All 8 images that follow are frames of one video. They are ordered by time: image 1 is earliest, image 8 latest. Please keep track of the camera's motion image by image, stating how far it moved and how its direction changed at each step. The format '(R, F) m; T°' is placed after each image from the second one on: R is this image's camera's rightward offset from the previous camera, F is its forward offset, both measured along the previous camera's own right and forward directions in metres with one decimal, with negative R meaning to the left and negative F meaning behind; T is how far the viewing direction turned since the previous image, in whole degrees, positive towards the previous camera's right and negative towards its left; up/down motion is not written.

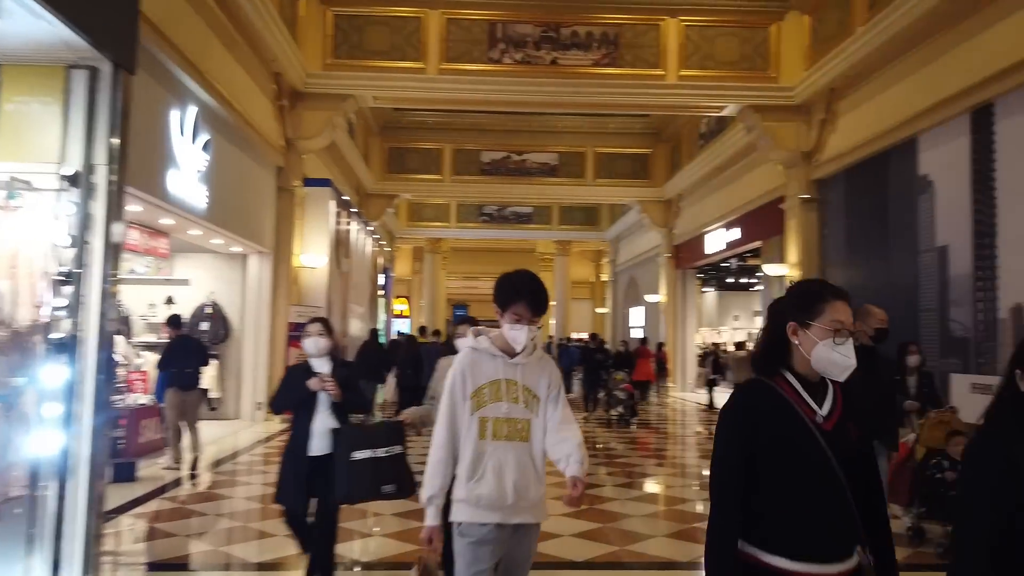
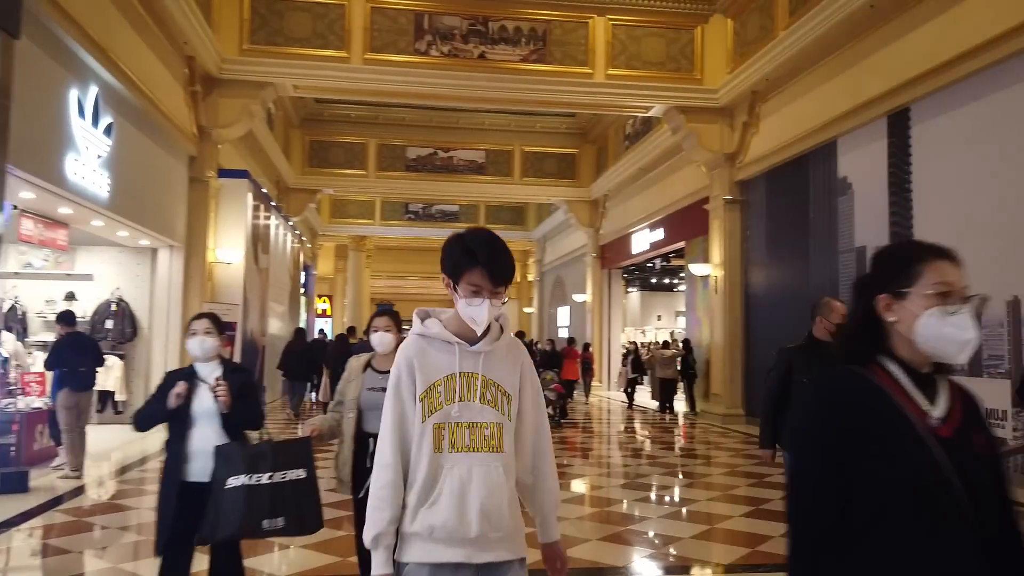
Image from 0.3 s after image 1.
(0.0, +0.2) m; +6°
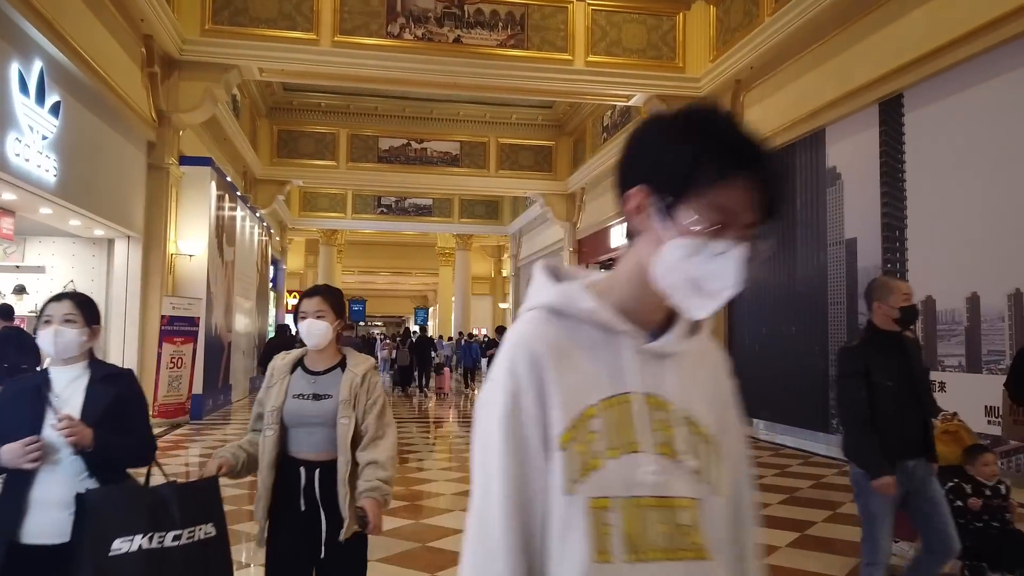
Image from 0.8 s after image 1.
(-0.1, +0.4) m; +2°
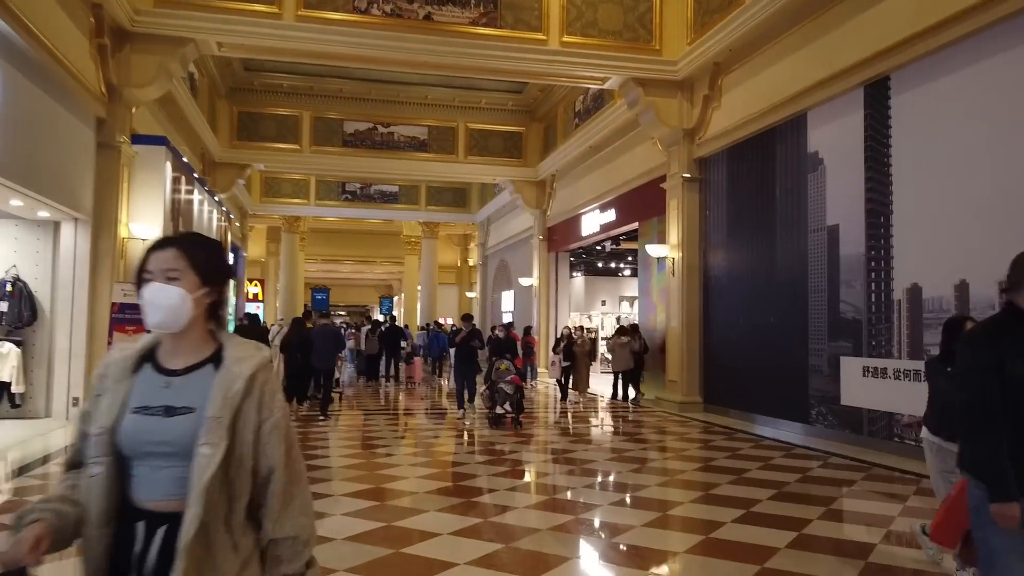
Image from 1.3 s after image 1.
(-0.1, +0.3) m; +3°
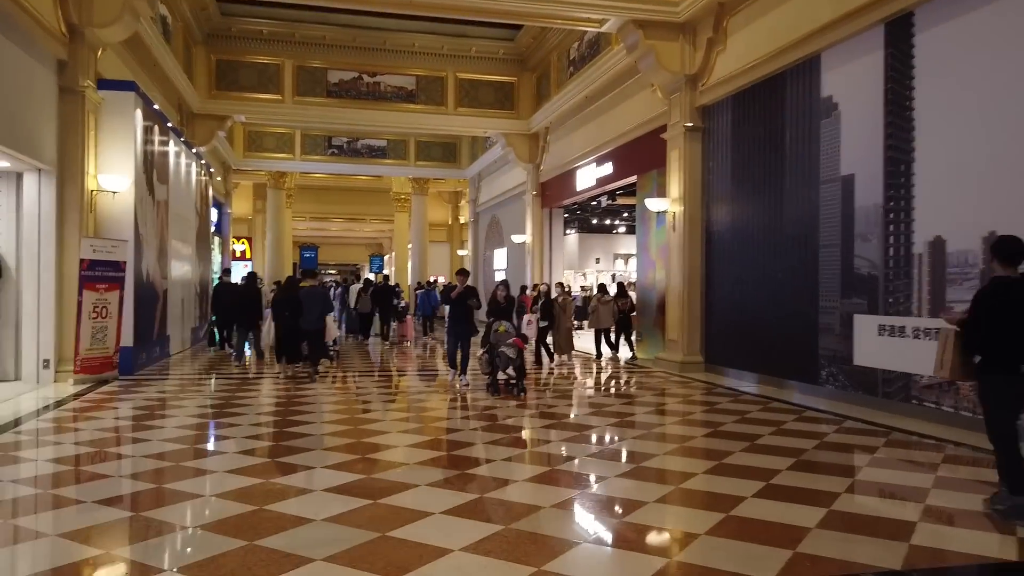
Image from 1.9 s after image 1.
(0.0, +0.4) m; +1°
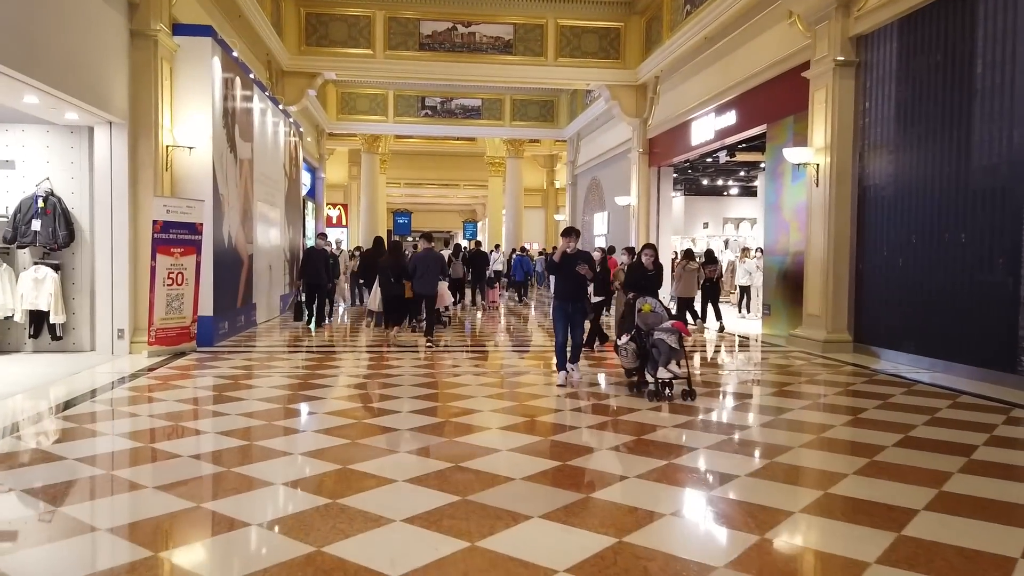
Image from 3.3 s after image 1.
(-0.2, +1.1) m; -7°
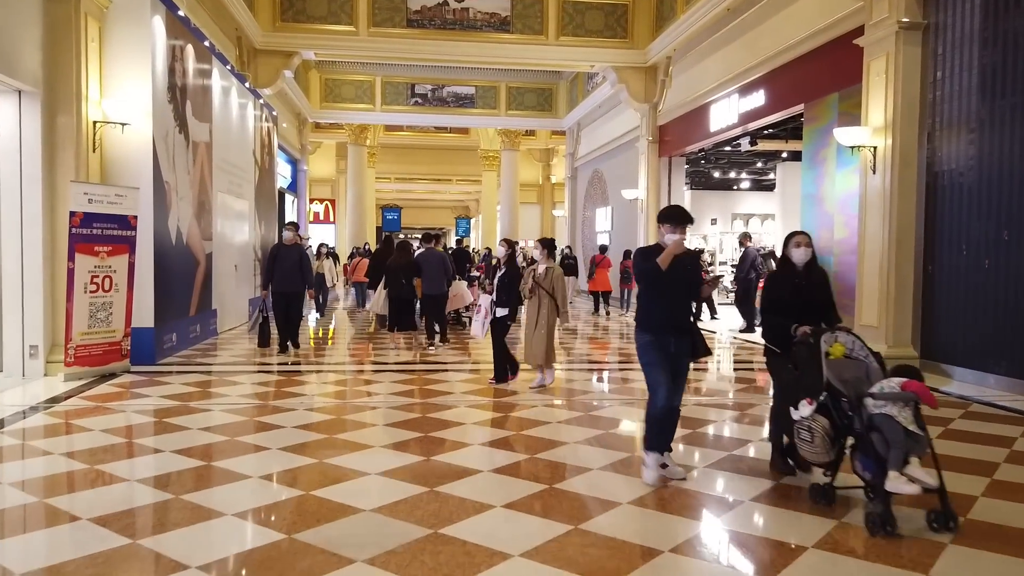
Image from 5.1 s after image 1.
(-0.1, +1.3) m; +1°
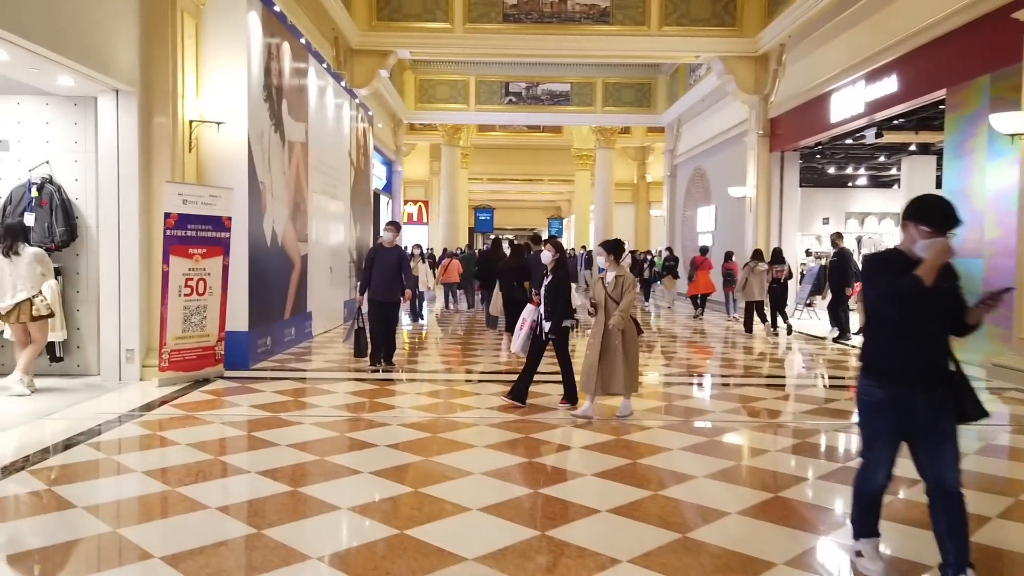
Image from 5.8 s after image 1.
(-0.1, +0.5) m; -7°
